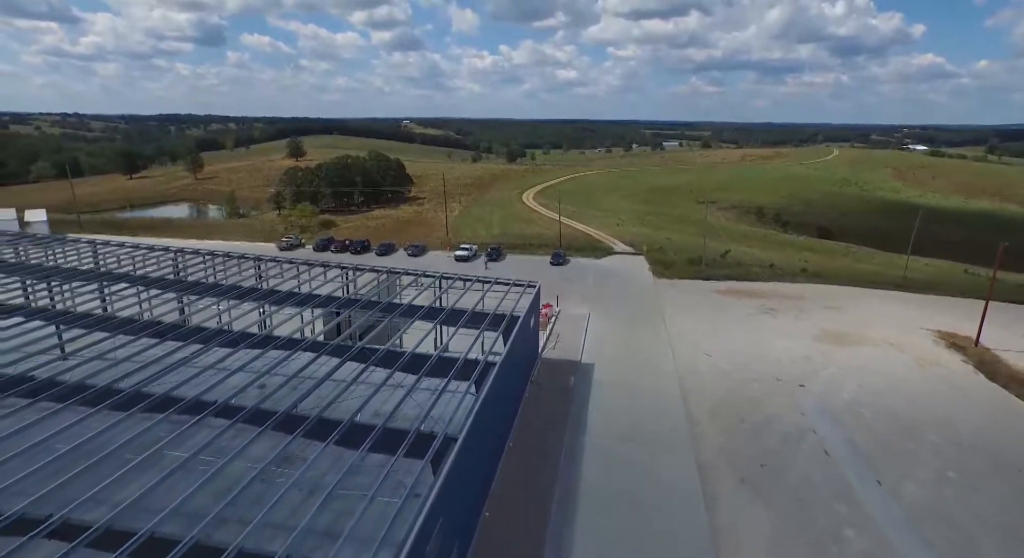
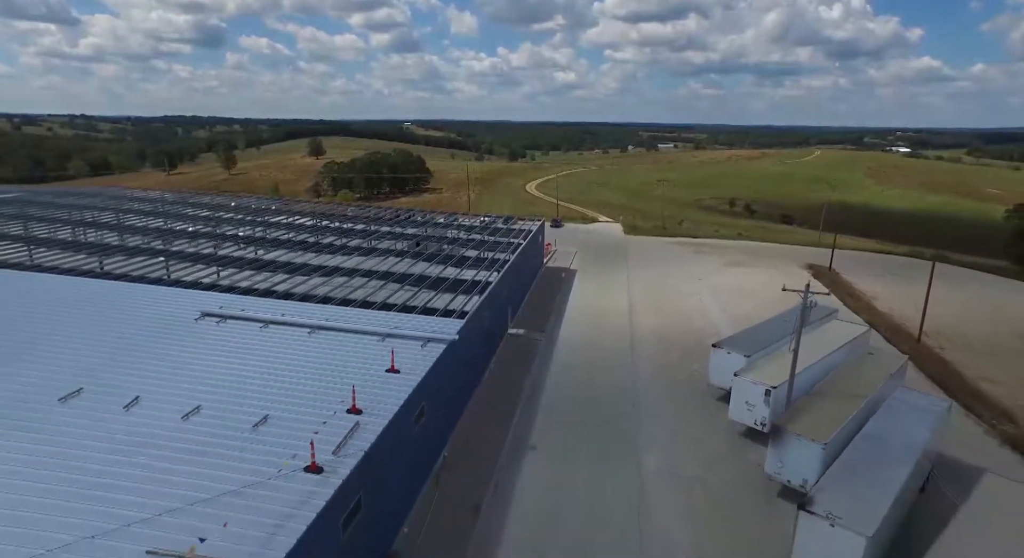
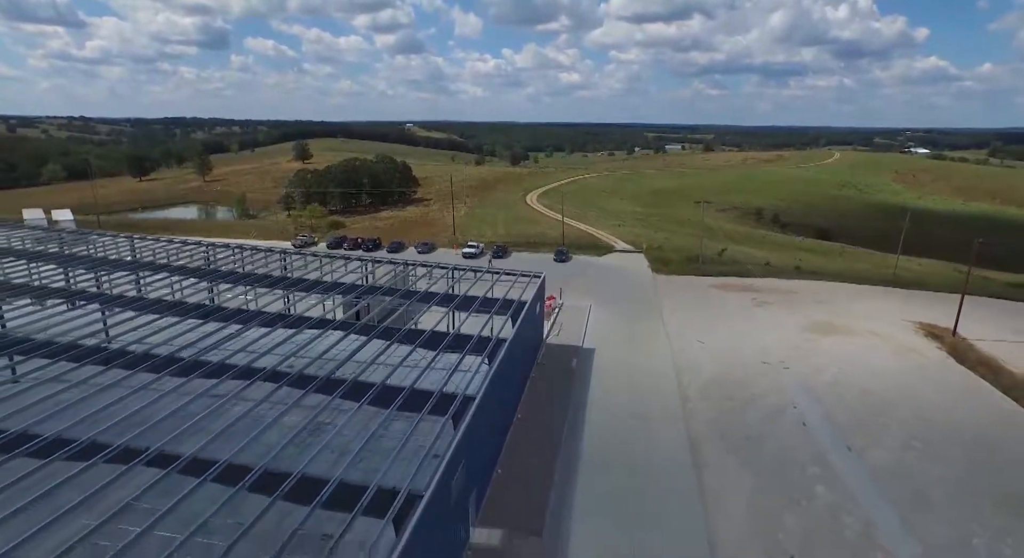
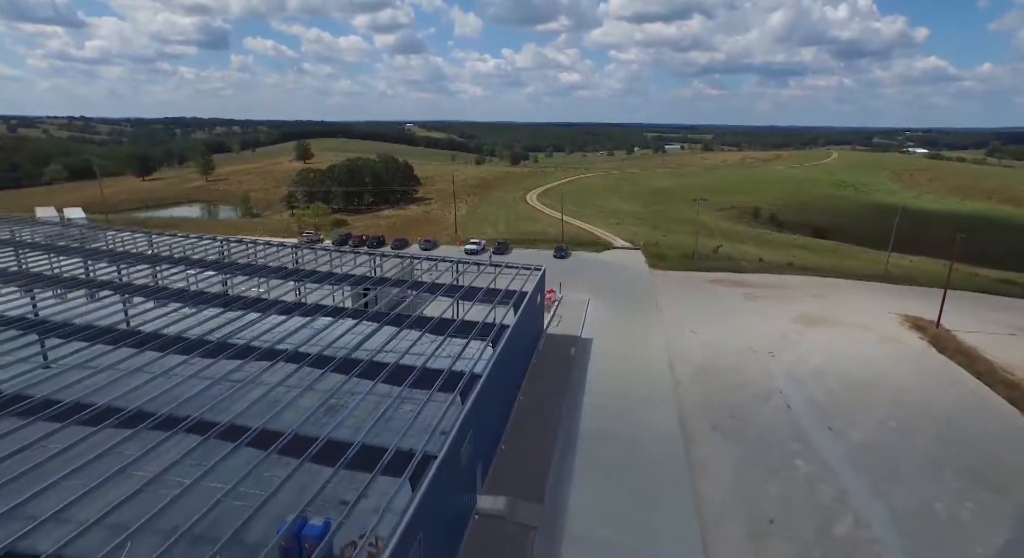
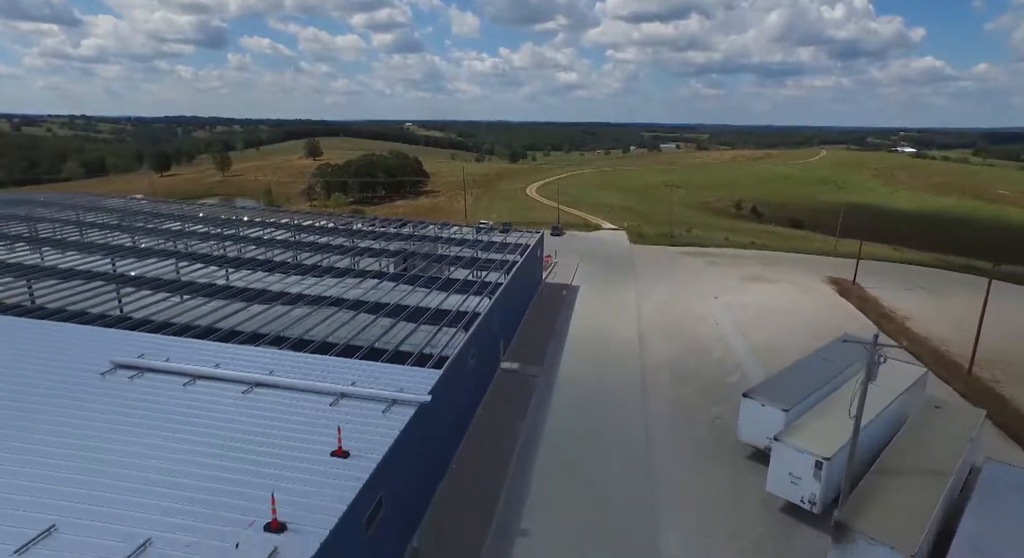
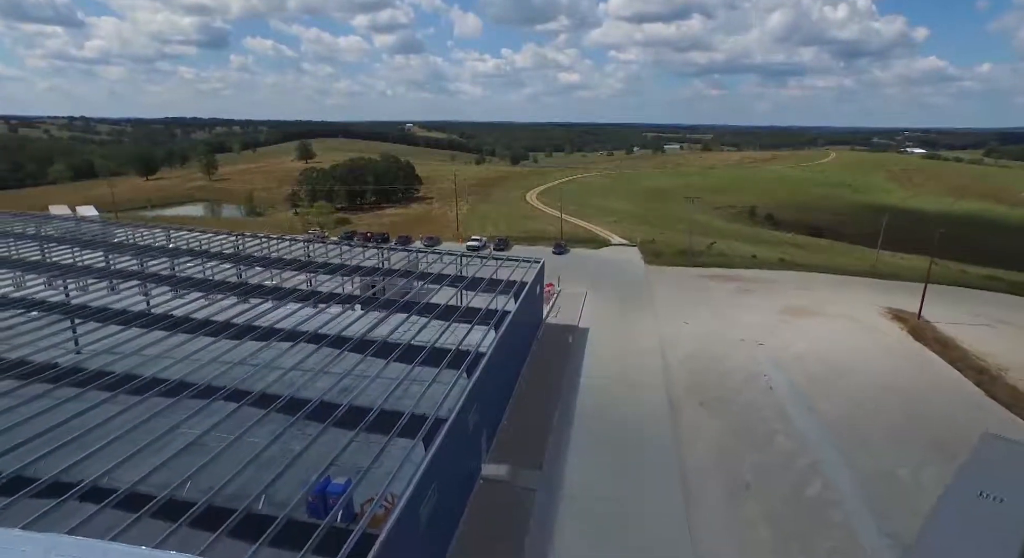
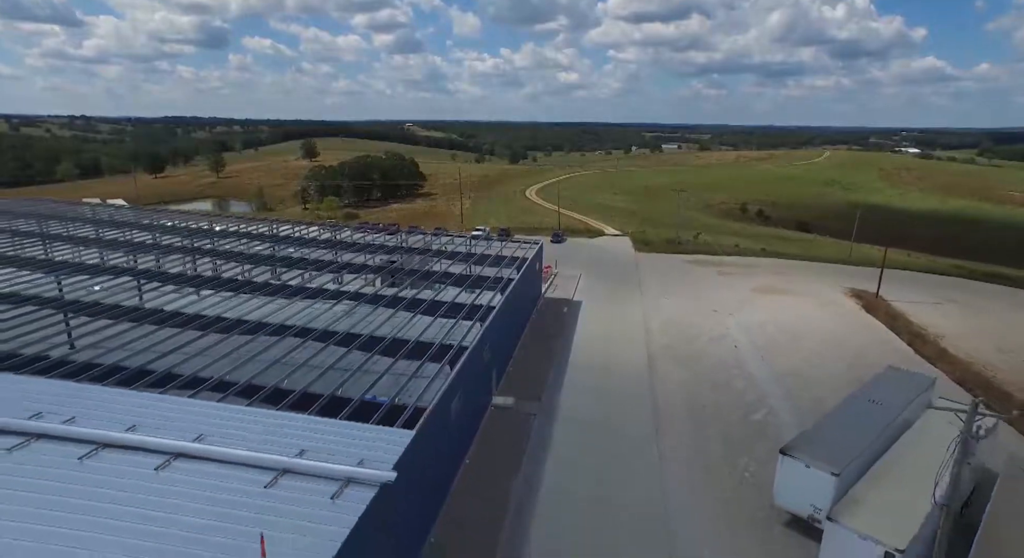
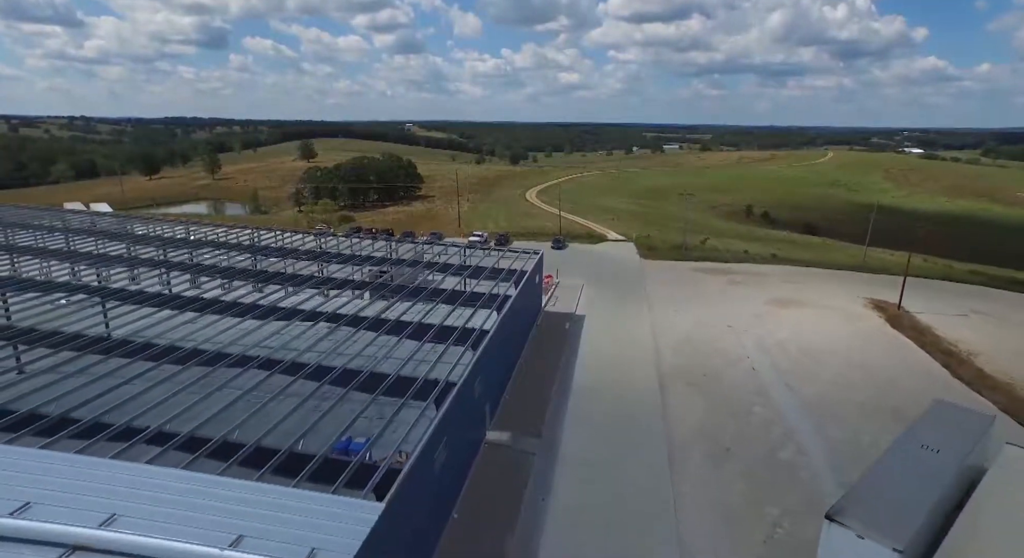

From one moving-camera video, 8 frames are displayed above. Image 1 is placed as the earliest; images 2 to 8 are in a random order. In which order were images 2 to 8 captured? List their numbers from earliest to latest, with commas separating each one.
3, 4, 6, 8, 7, 5, 2
